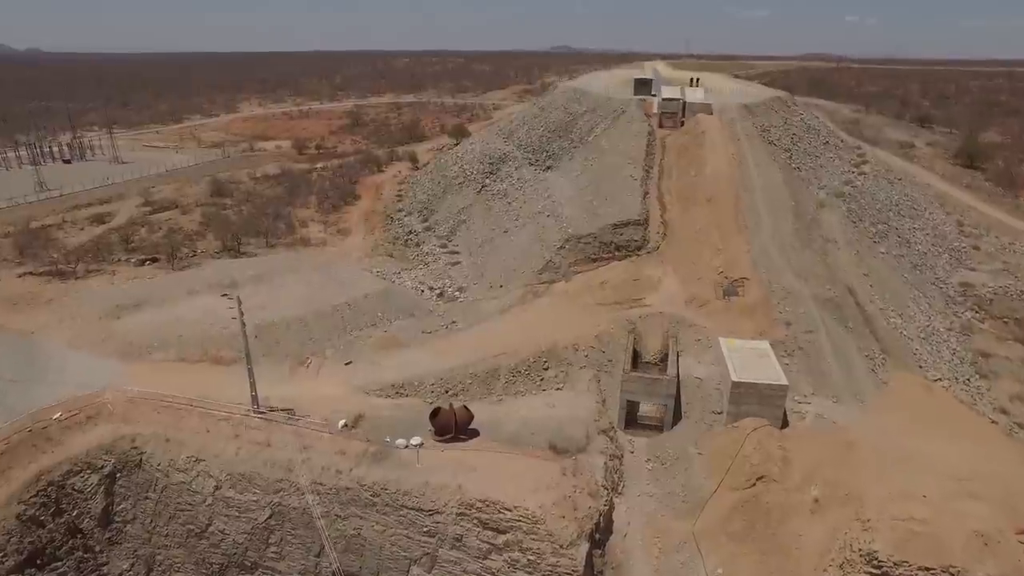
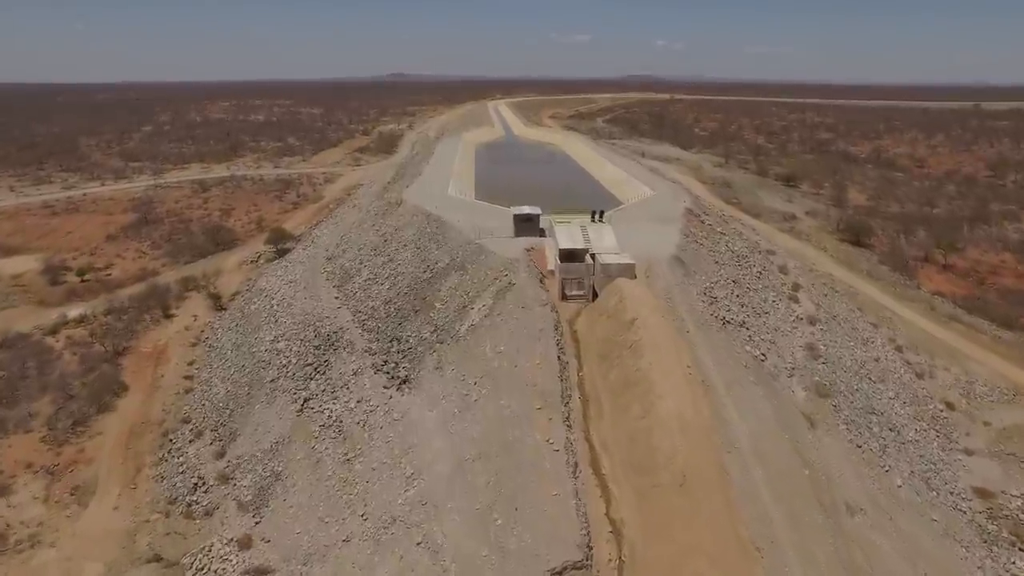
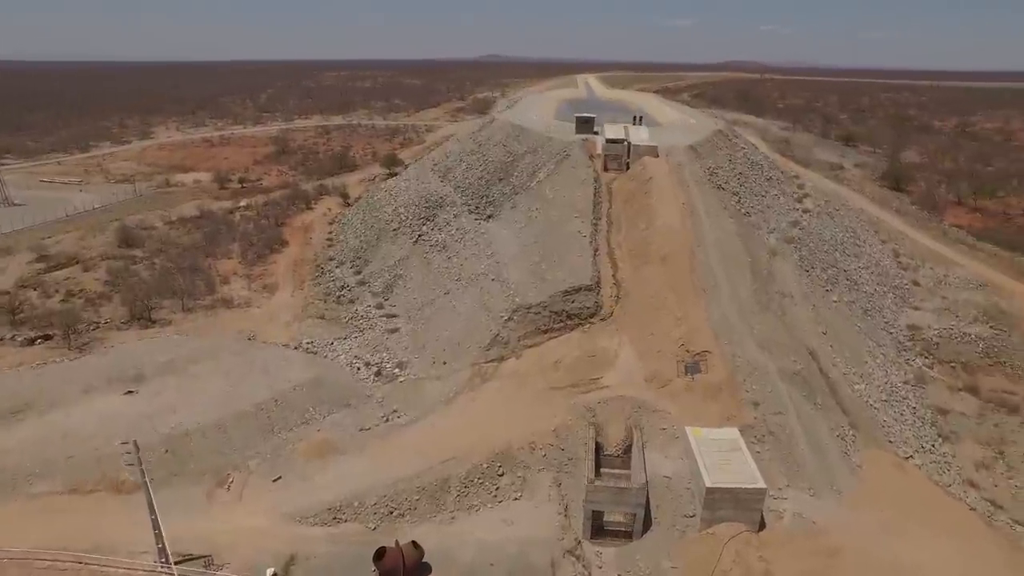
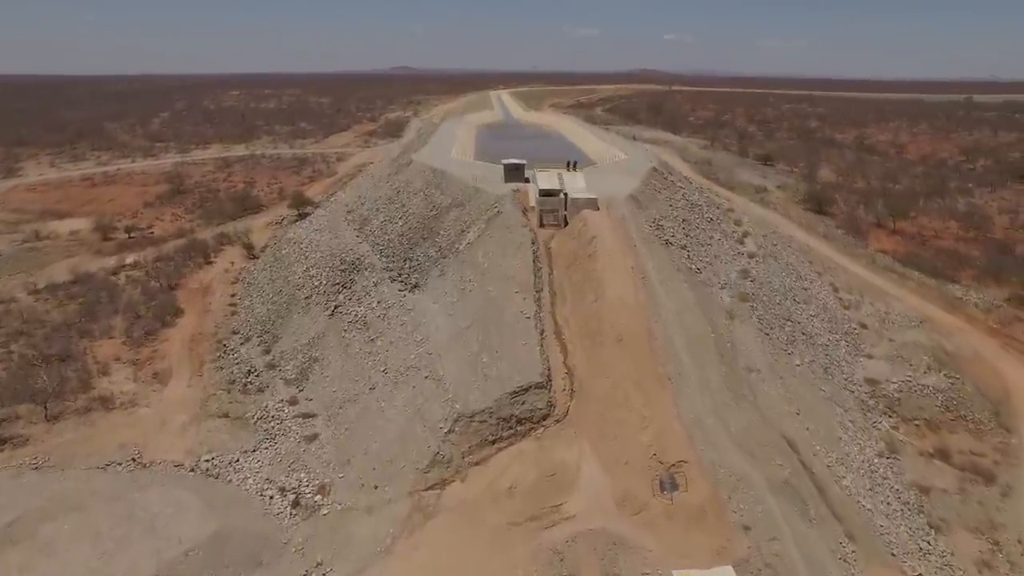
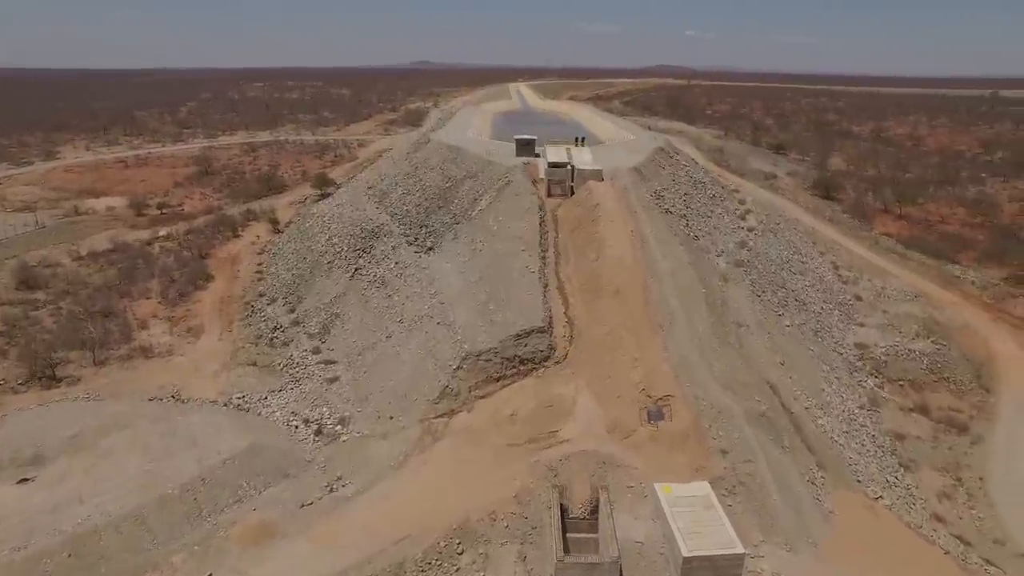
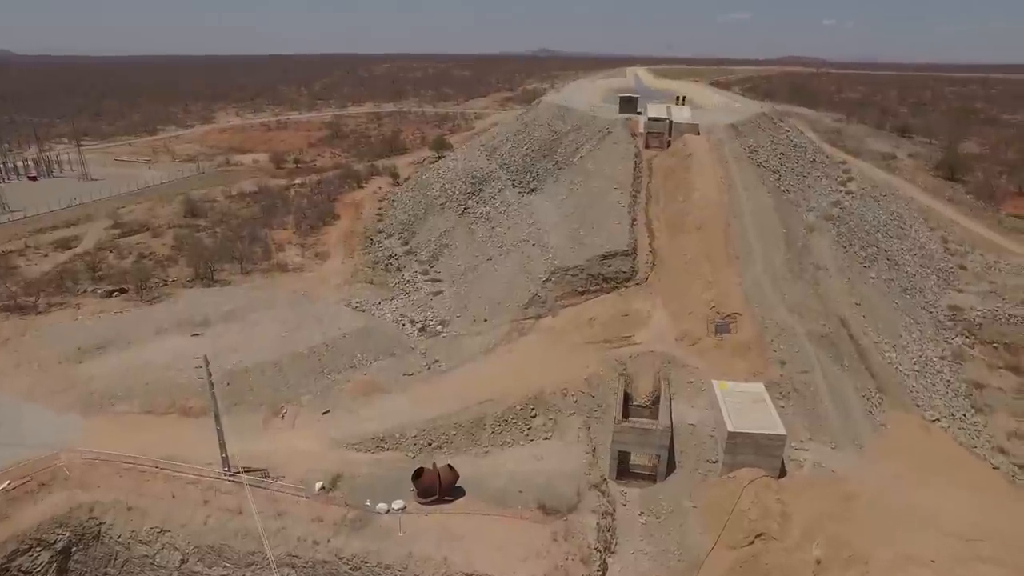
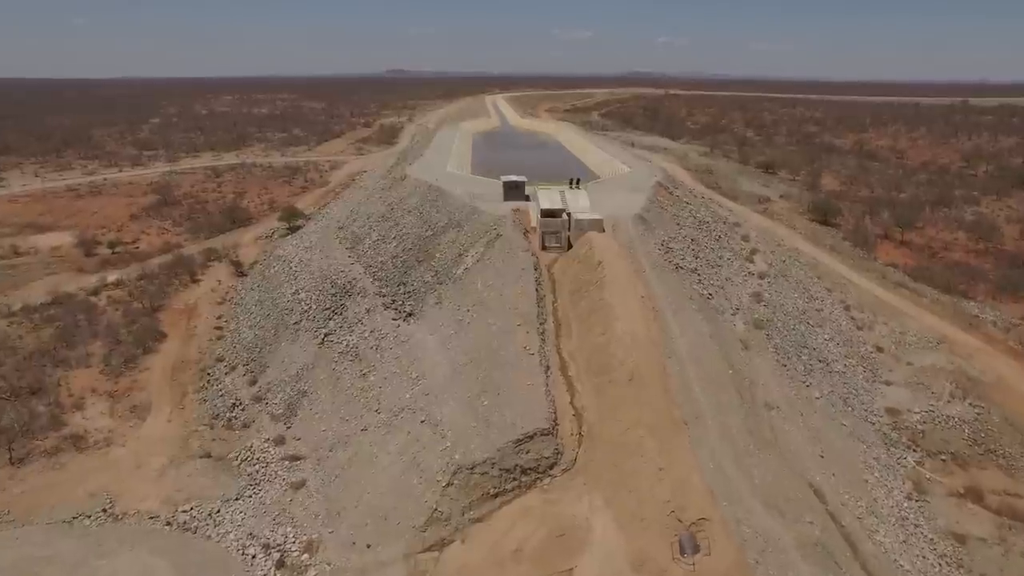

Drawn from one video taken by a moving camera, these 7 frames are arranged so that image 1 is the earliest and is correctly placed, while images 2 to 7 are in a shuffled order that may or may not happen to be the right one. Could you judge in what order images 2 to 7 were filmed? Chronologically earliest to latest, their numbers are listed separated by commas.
6, 3, 5, 4, 7, 2
